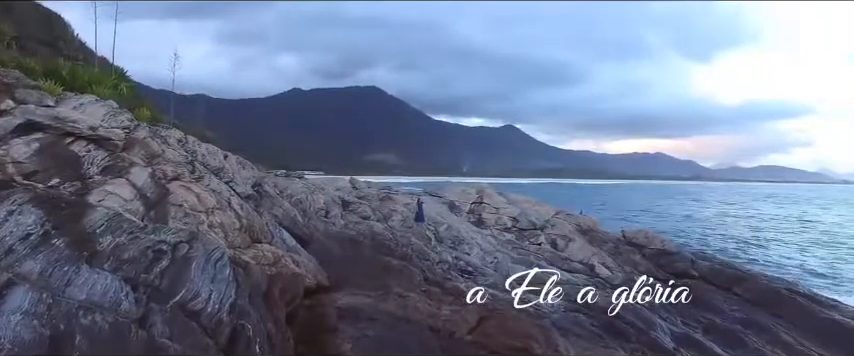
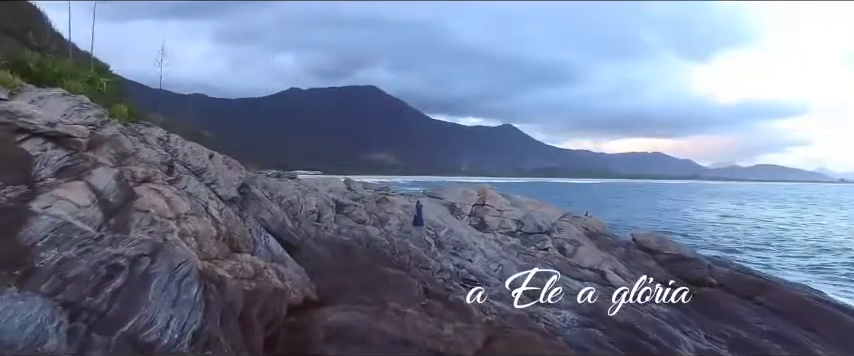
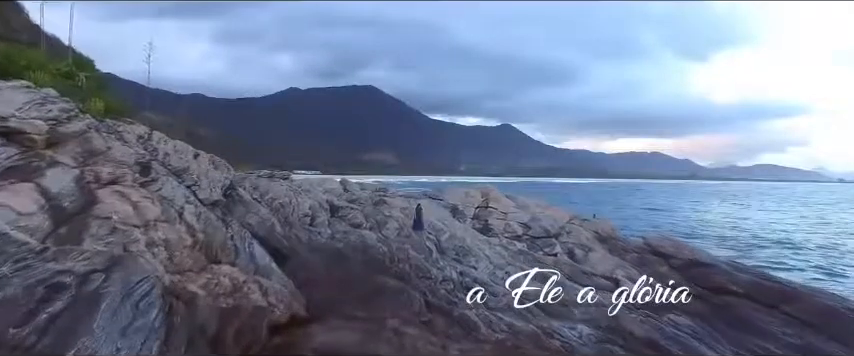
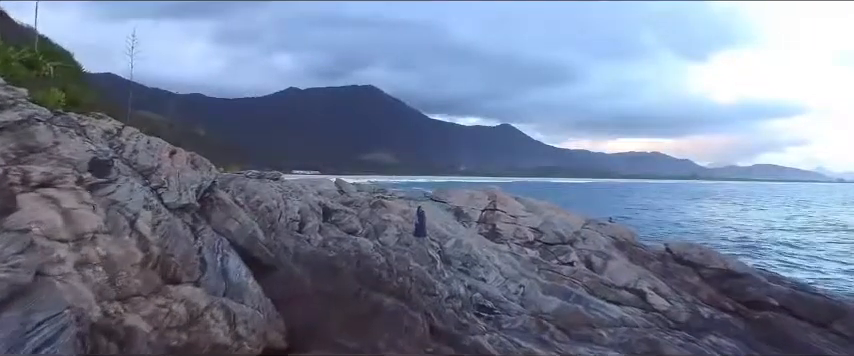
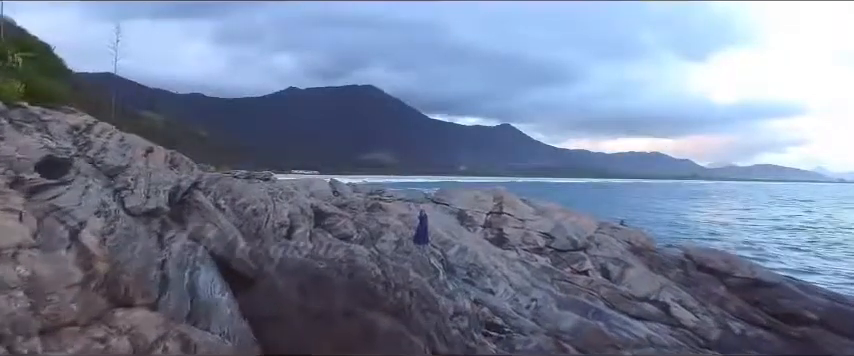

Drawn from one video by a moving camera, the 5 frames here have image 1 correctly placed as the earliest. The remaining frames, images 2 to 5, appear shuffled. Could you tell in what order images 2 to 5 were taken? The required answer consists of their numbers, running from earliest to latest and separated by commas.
2, 3, 4, 5
